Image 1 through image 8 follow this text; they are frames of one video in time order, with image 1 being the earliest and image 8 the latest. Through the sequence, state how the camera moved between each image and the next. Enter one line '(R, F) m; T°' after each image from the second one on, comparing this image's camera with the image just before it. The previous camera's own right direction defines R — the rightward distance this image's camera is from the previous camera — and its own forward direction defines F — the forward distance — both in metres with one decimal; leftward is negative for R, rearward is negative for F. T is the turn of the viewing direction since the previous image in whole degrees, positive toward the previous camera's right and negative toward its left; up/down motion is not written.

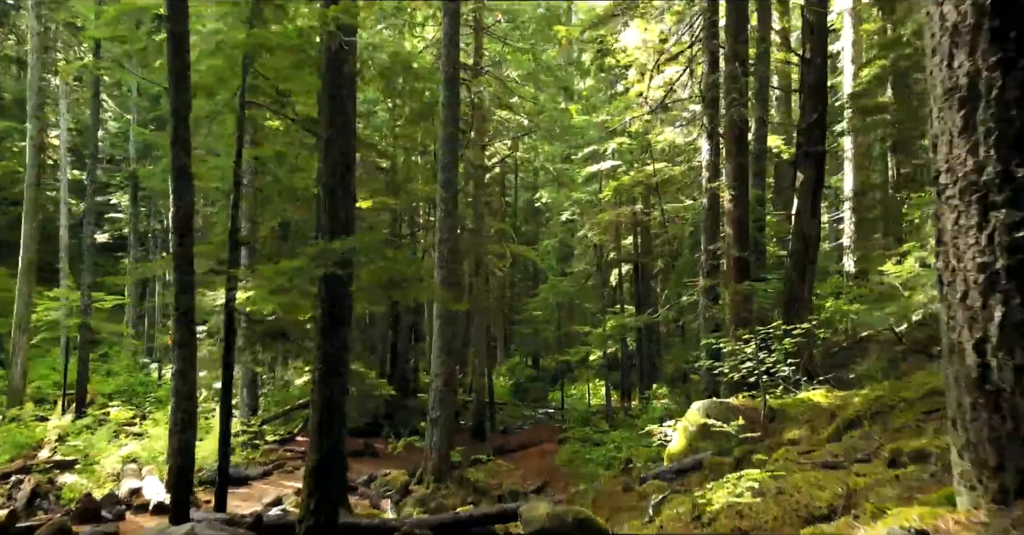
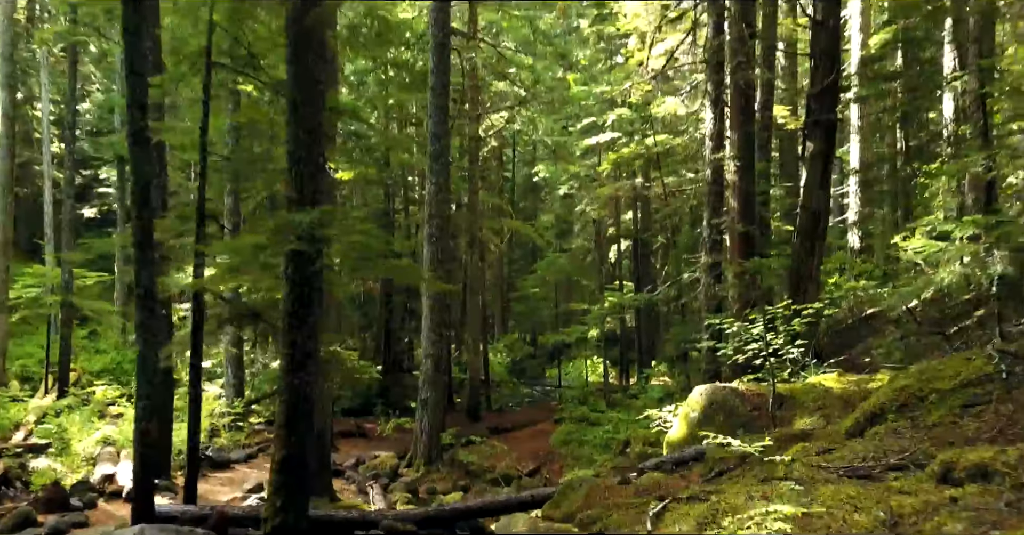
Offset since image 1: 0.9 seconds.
(+0.1, +0.7) m; 0°
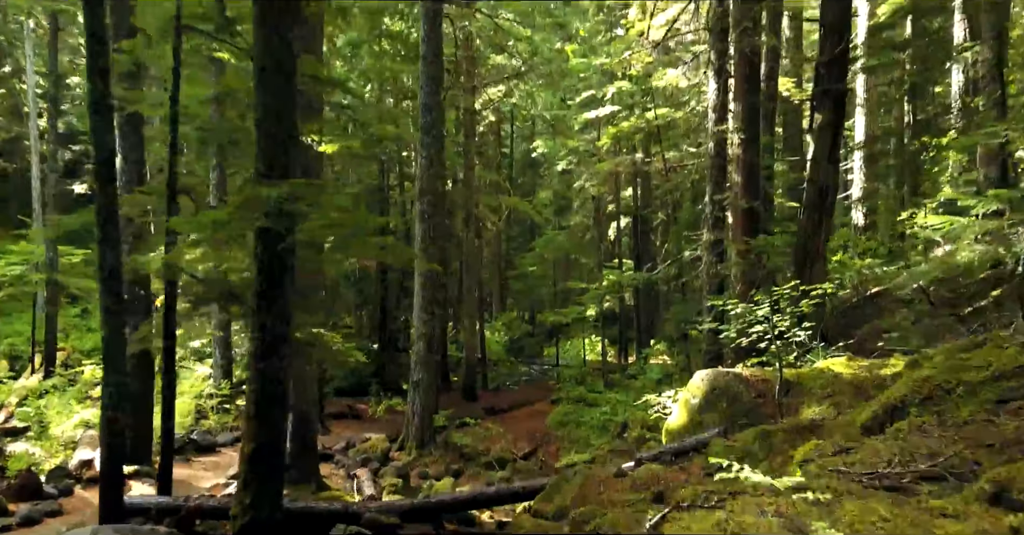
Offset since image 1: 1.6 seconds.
(+0.1, +0.6) m; 0°
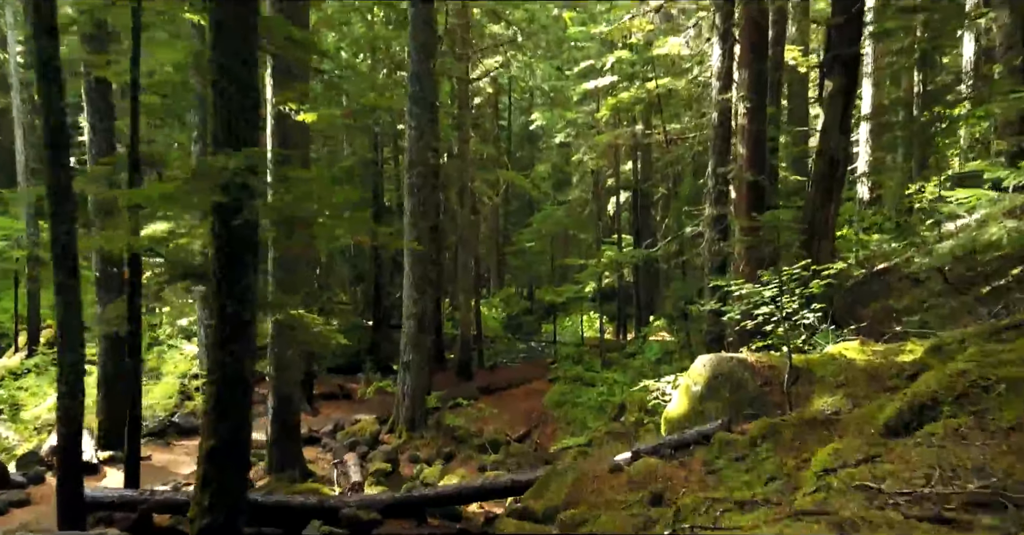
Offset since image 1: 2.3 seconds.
(+0.1, +0.7) m; 0°
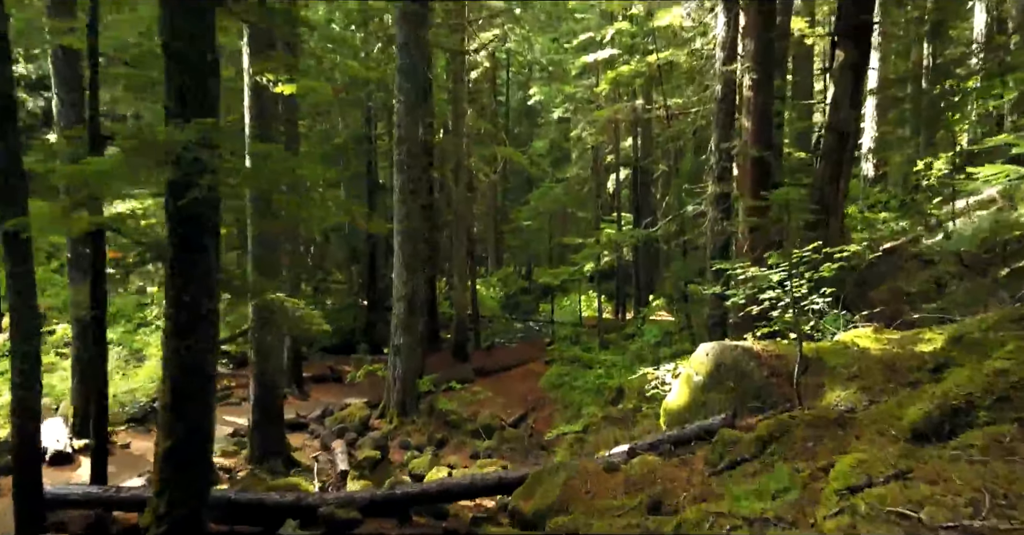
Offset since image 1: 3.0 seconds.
(+0.1, +0.6) m; 0°
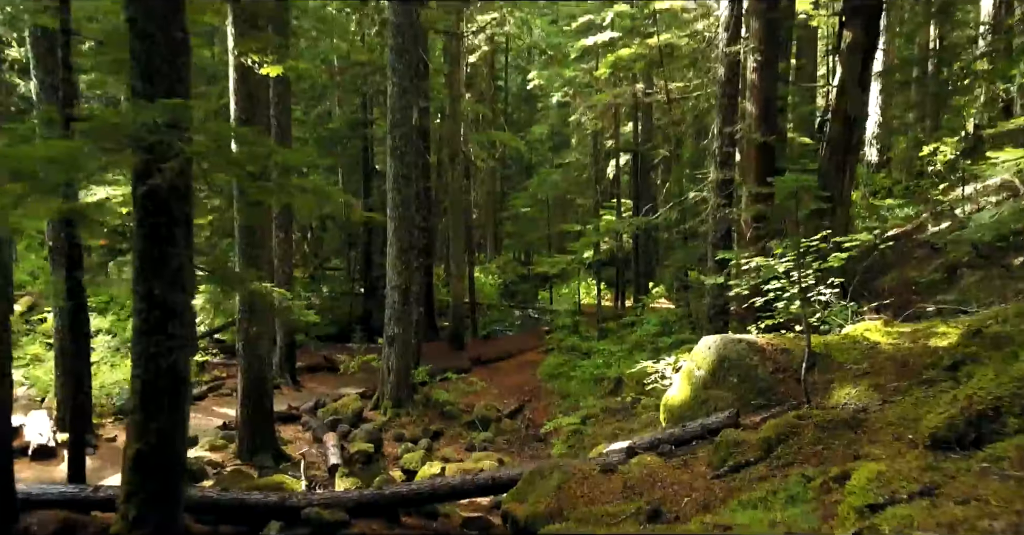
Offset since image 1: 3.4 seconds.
(+0.1, +0.4) m; 0°
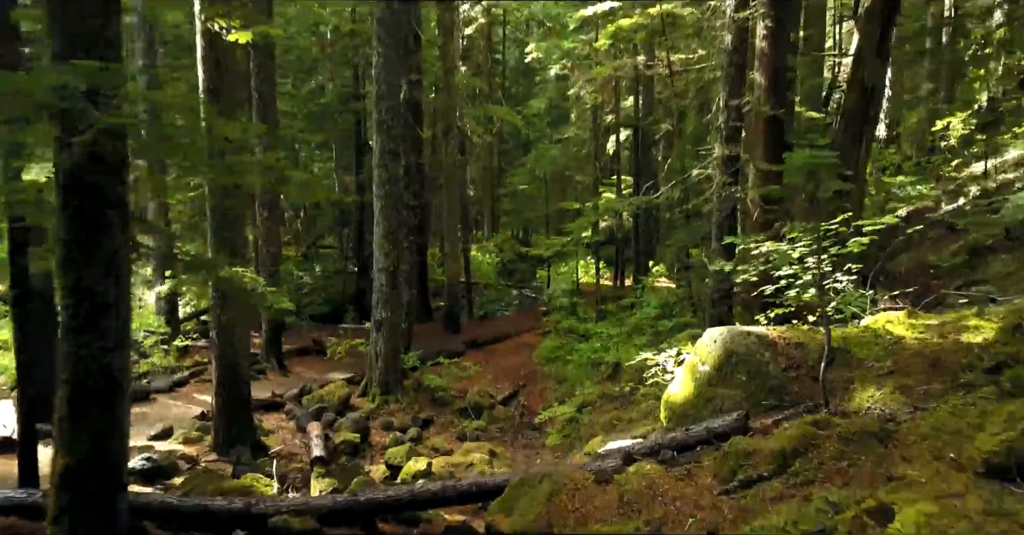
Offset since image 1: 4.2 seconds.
(+0.1, +0.7) m; 0°
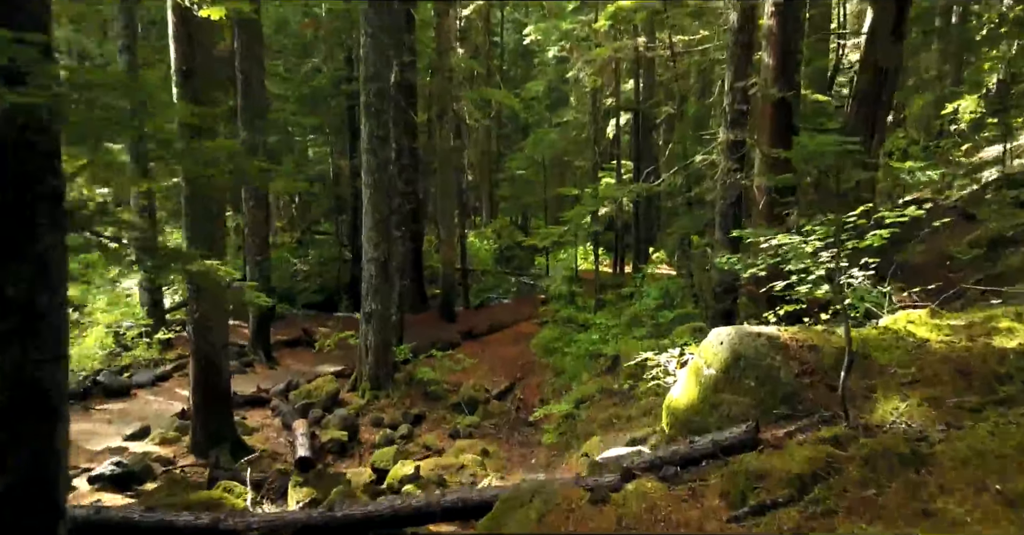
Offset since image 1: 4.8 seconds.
(+0.1, +0.6) m; 0°
